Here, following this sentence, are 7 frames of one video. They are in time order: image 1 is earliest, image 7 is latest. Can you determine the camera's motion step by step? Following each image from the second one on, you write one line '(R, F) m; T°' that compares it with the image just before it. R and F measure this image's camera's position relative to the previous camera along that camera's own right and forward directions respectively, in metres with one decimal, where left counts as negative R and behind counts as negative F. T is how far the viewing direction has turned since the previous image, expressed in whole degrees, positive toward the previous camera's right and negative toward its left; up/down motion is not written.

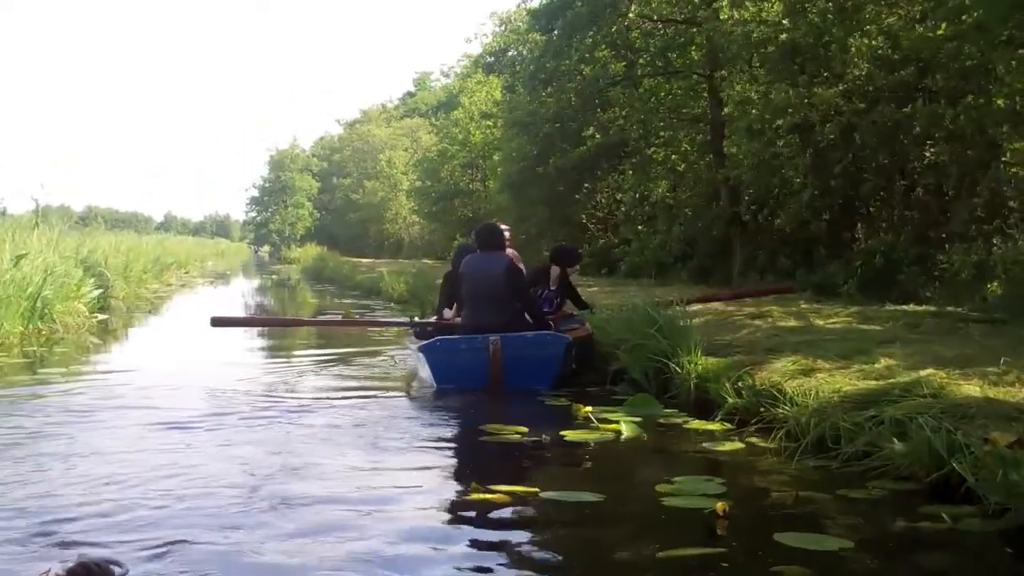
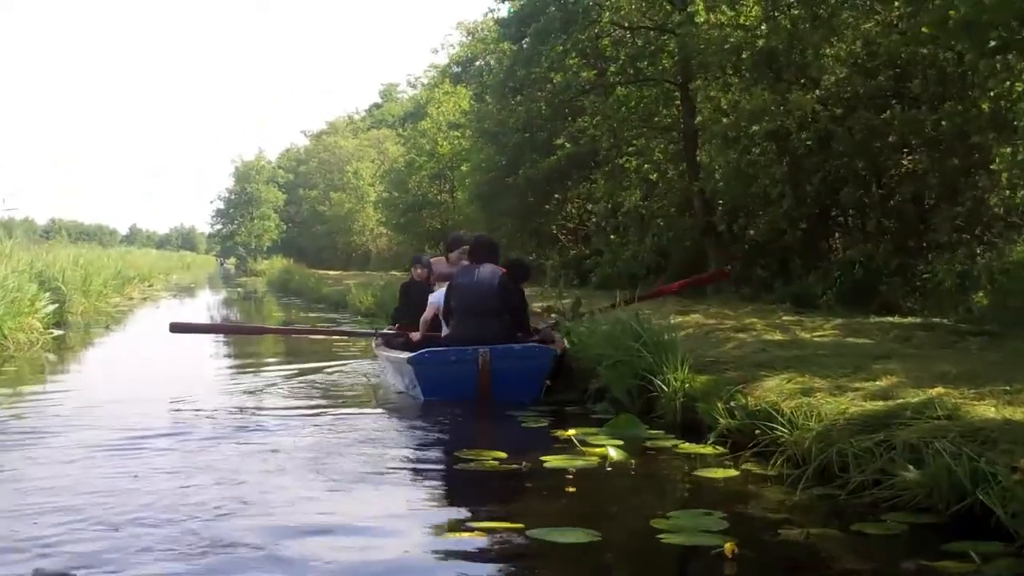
(0.0, +0.5) m; +2°
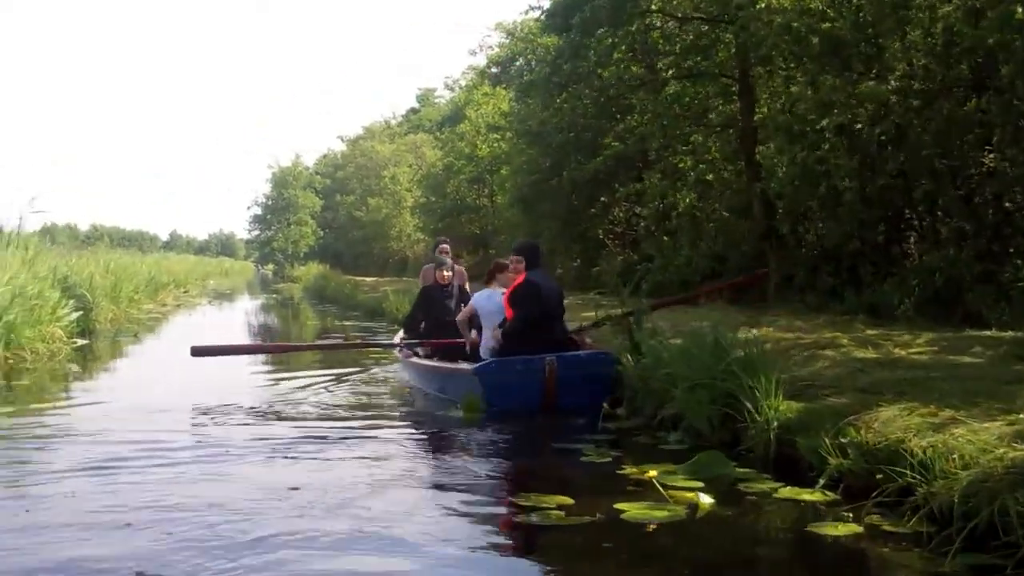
(-0.2, +1.1) m; -2°
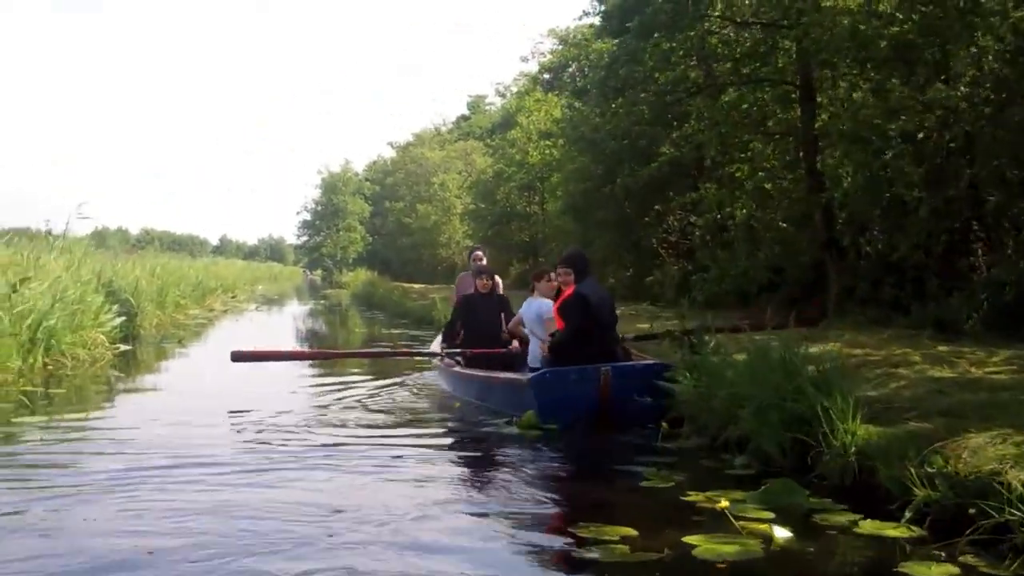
(-0.1, +0.3) m; -3°
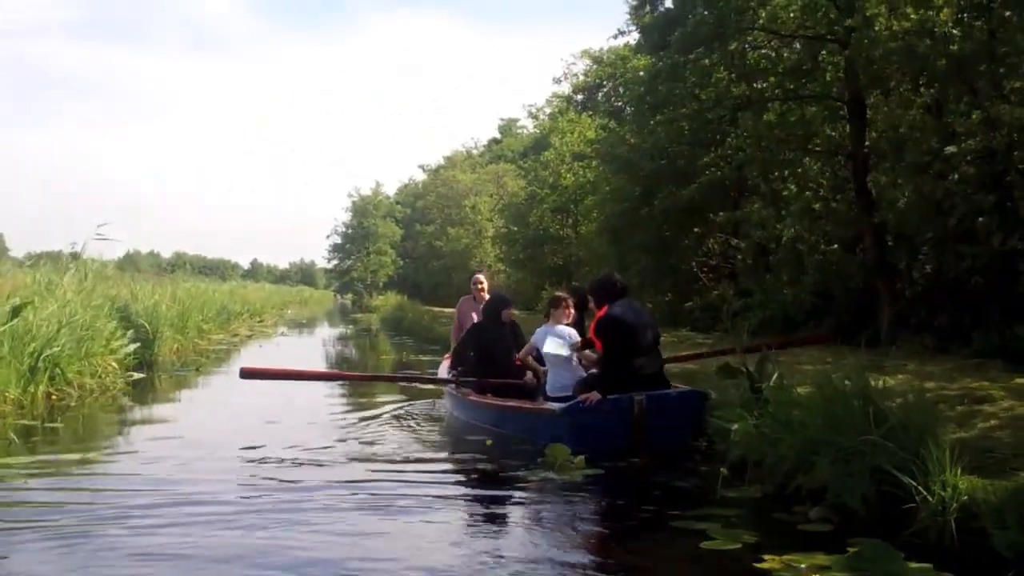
(-0.1, +0.8) m; -2°
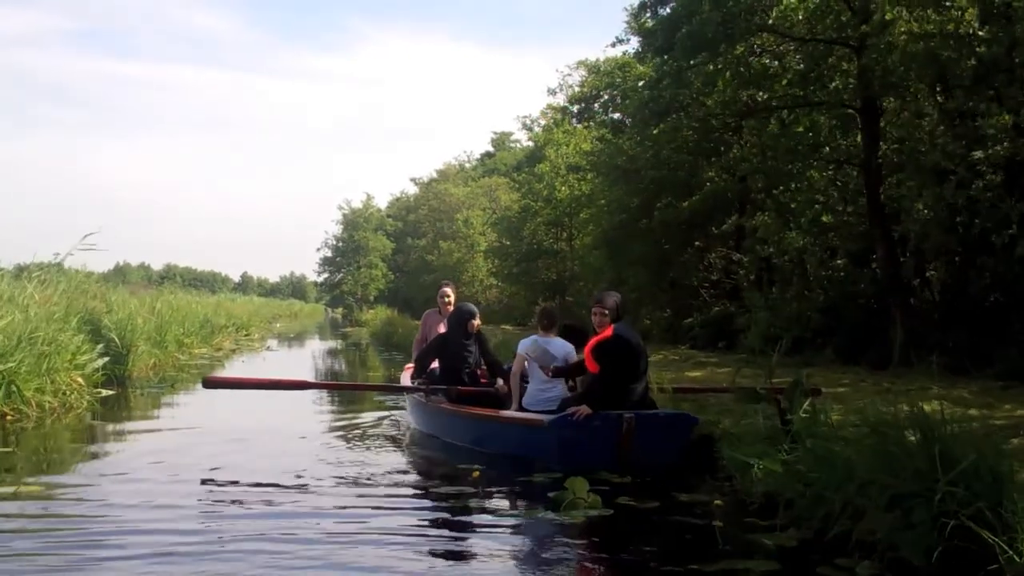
(0.0, +0.8) m; 0°
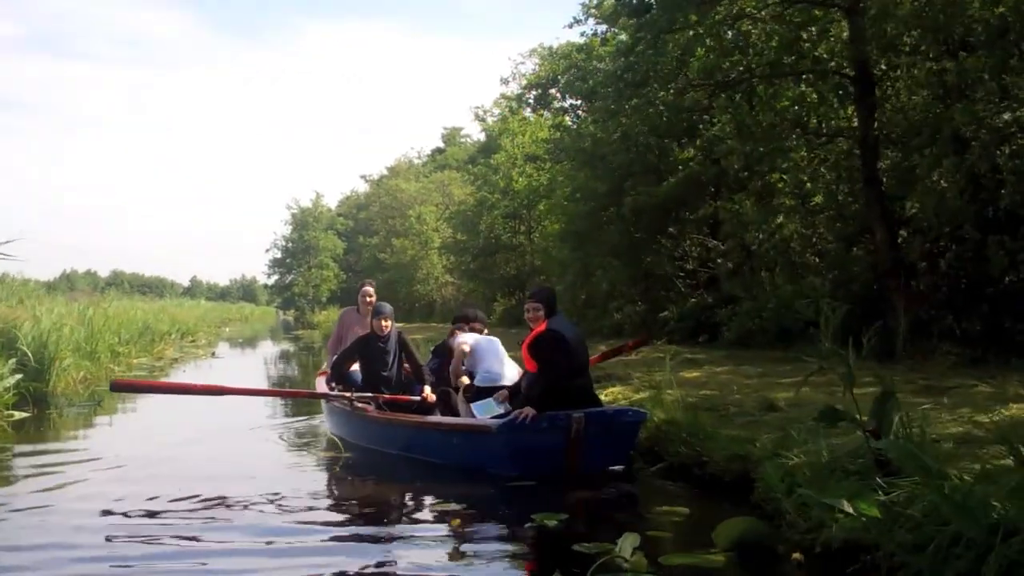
(-0.2, +1.5) m; +3°
